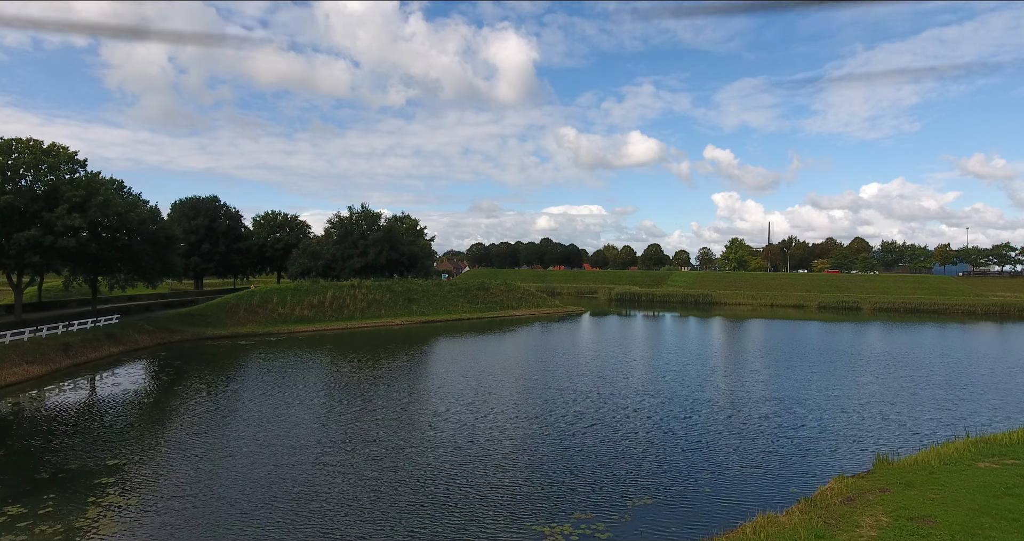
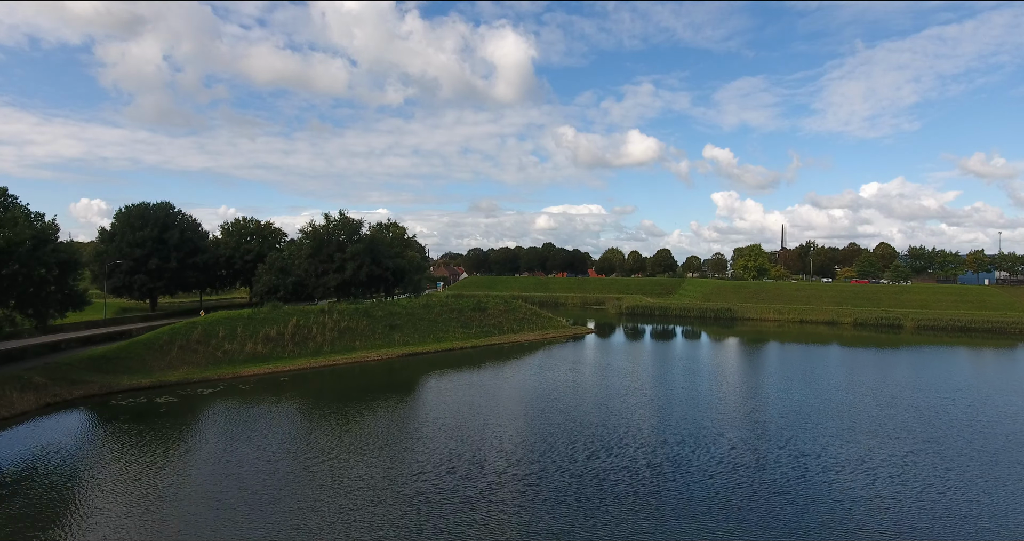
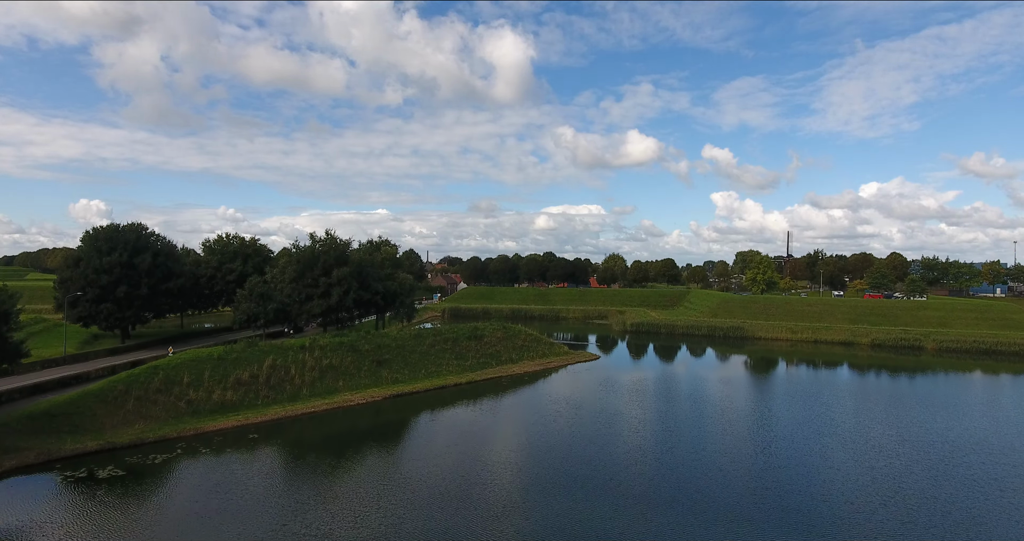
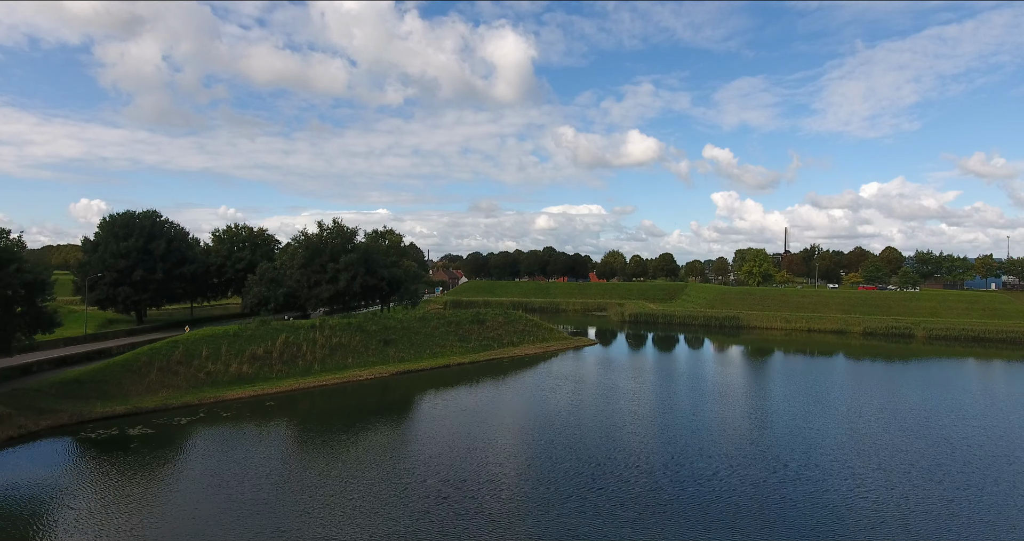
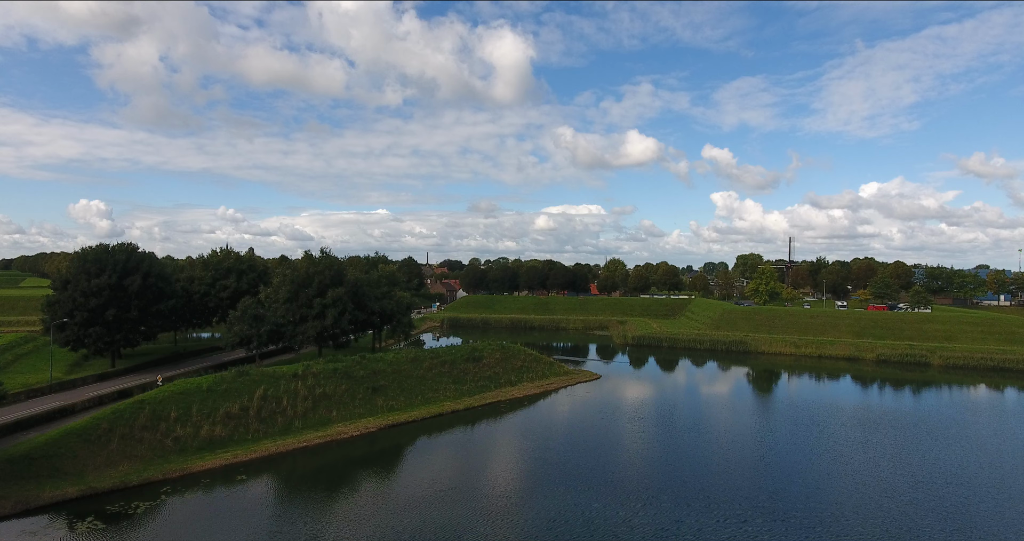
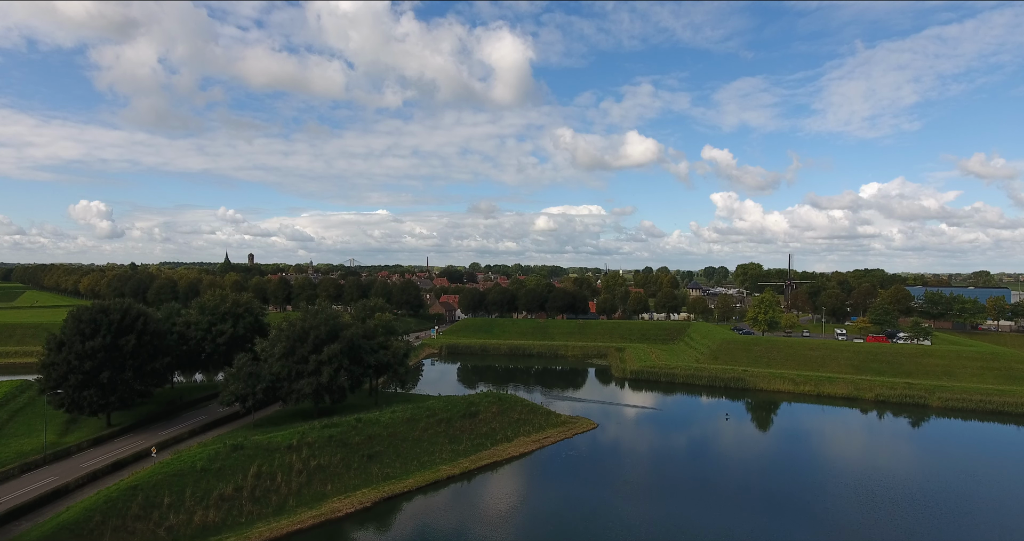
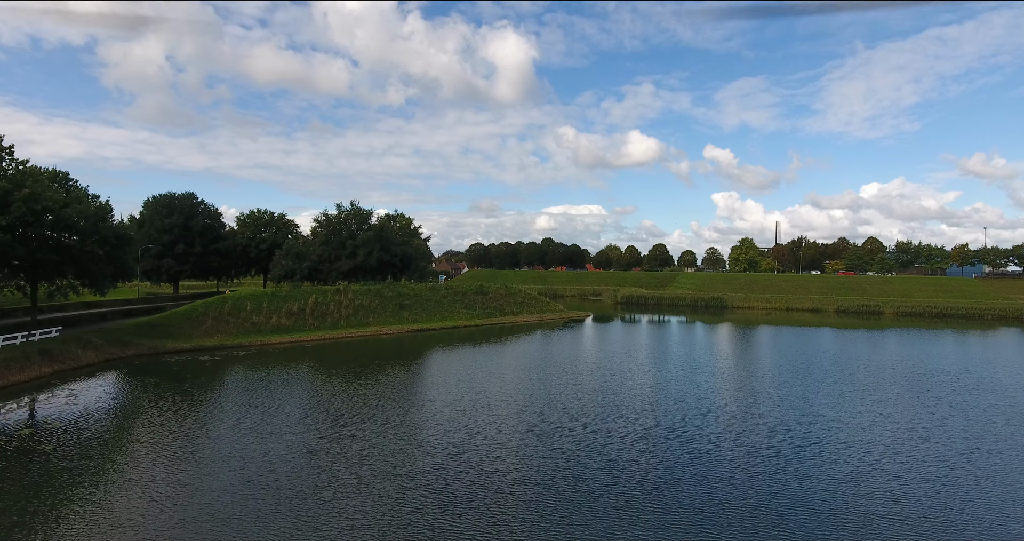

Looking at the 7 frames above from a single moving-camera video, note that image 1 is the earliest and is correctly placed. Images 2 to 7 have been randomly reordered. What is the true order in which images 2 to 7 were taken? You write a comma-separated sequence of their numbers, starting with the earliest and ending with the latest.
7, 2, 4, 3, 5, 6
